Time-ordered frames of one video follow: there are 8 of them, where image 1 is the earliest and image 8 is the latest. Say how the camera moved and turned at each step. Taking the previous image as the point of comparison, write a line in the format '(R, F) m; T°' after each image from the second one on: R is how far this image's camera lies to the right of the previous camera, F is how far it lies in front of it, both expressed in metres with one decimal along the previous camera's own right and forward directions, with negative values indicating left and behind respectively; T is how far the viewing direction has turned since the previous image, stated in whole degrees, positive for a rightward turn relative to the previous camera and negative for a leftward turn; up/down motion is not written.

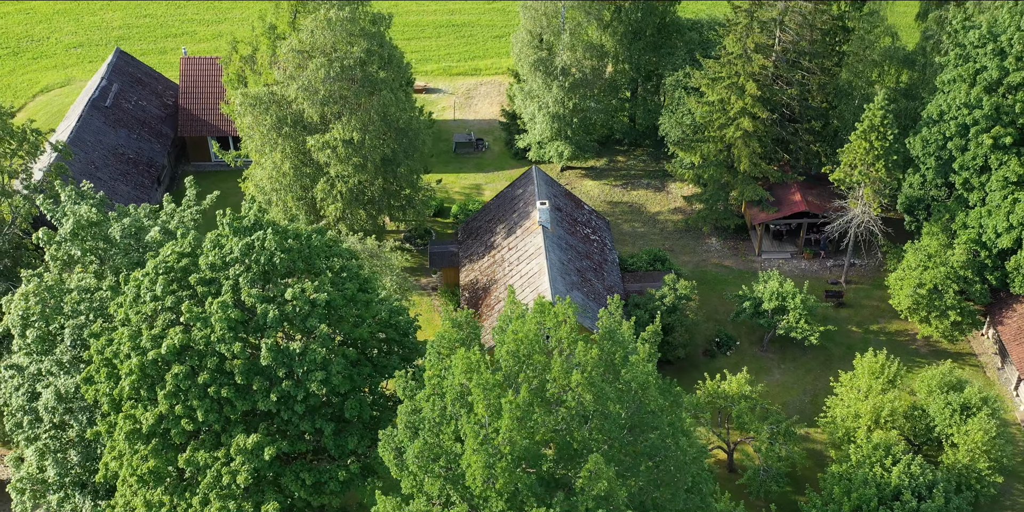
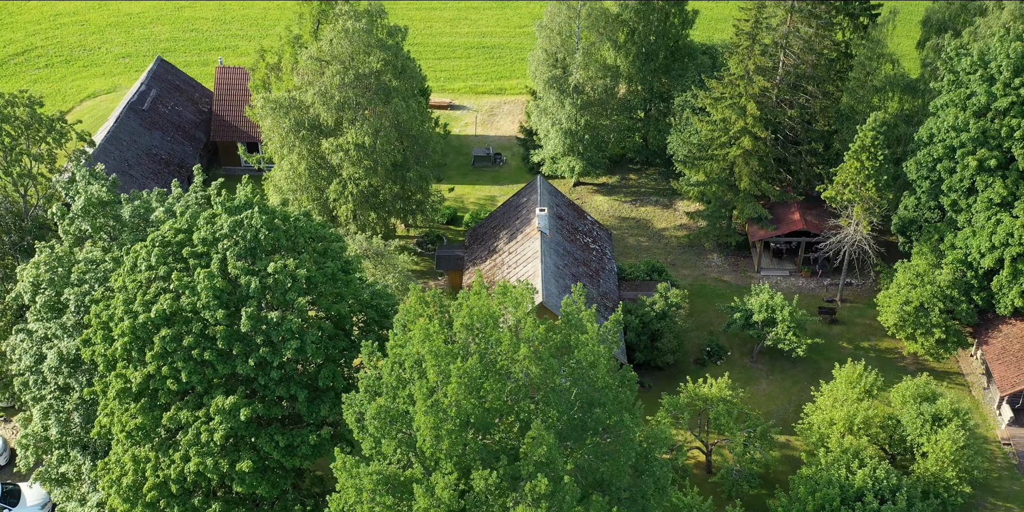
(+1.9, -1.4) m; -3°
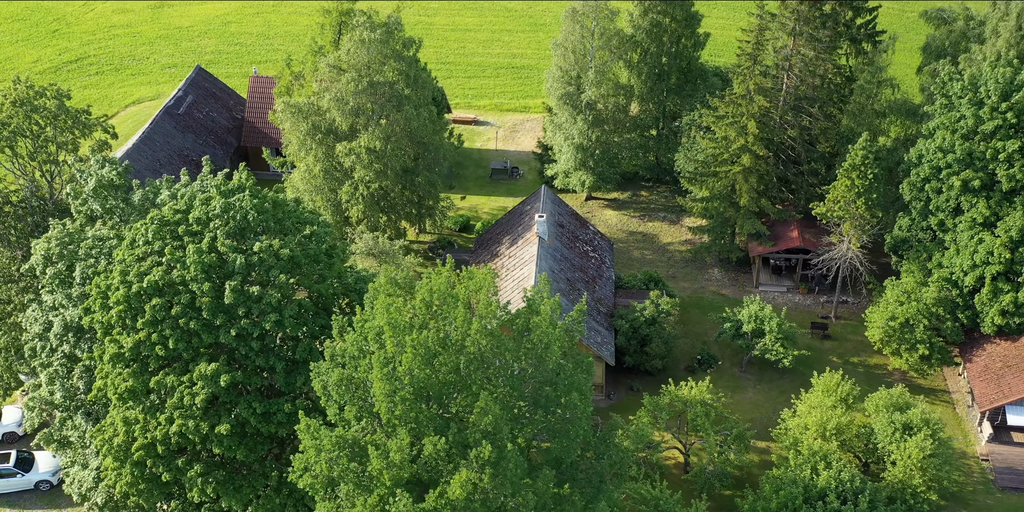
(+2.1, -1.5) m; -3°
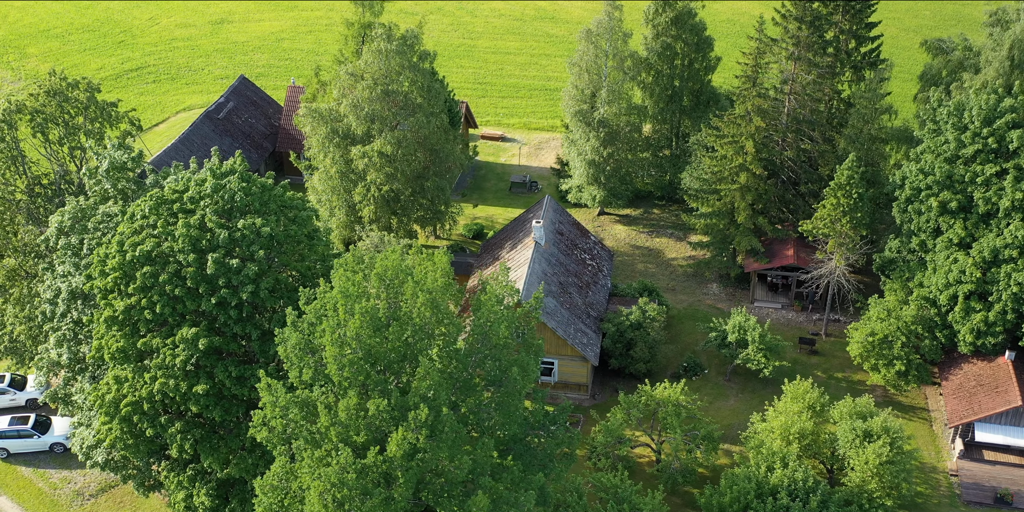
(+2.9, -1.8) m; -3°
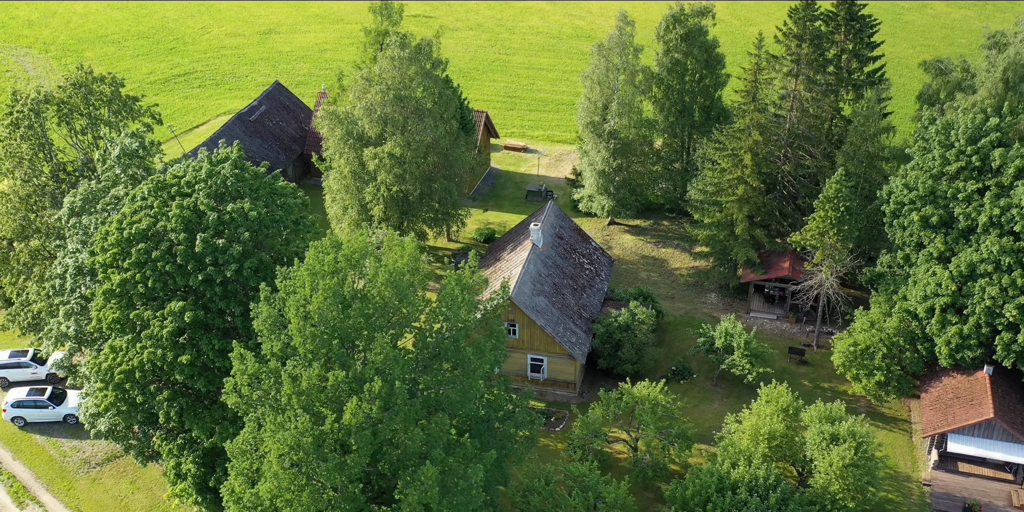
(+2.6, -1.4) m; -3°
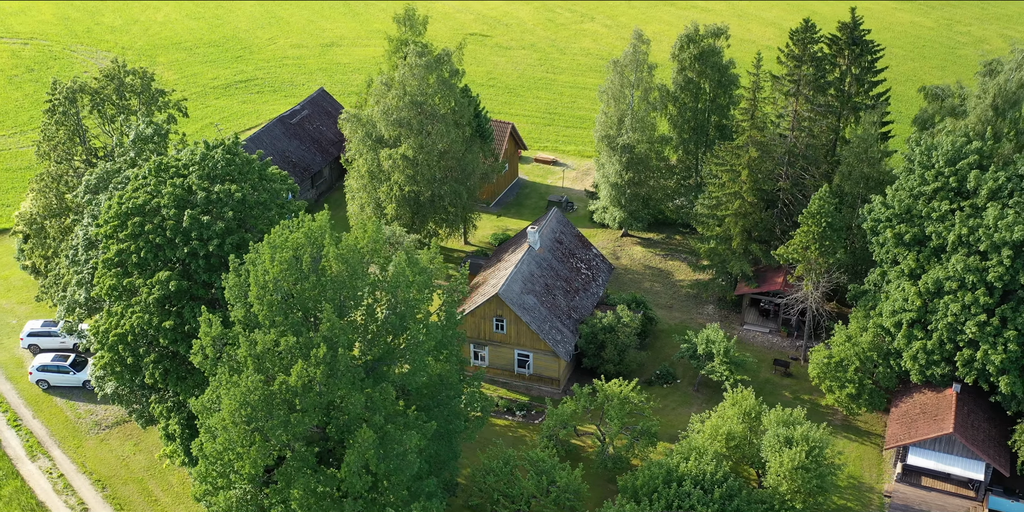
(+3.7, -1.8) m; -4°
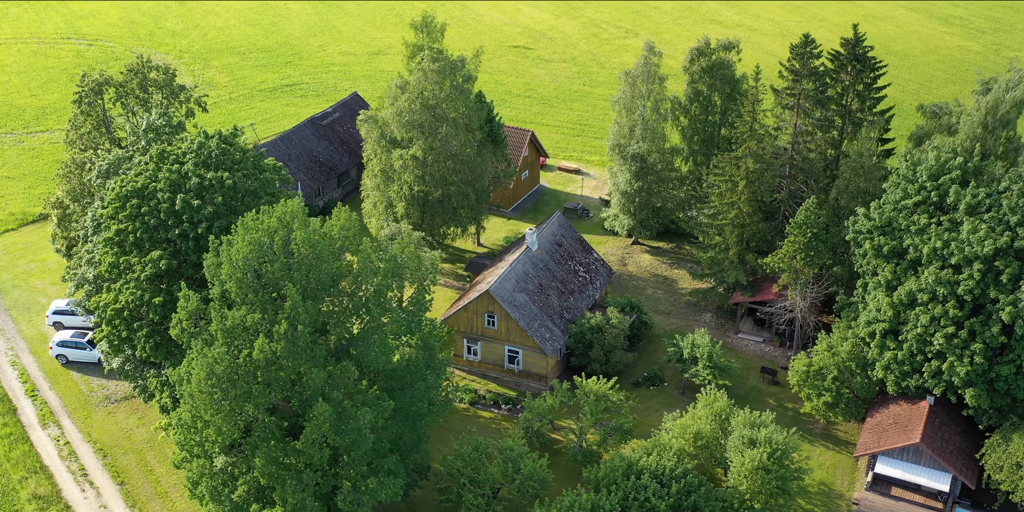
(+3.1, -1.3) m; -3°
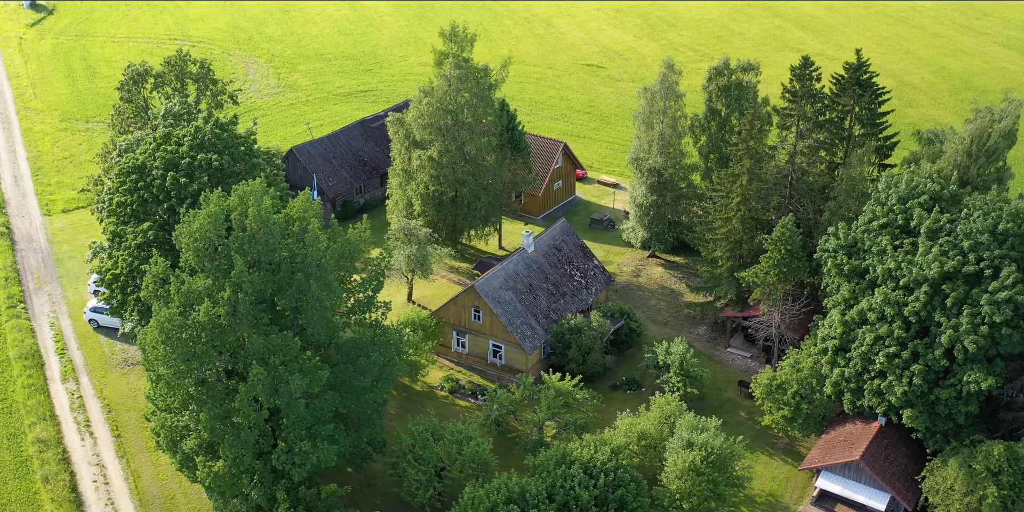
(+5.7, -1.7) m; -6°
